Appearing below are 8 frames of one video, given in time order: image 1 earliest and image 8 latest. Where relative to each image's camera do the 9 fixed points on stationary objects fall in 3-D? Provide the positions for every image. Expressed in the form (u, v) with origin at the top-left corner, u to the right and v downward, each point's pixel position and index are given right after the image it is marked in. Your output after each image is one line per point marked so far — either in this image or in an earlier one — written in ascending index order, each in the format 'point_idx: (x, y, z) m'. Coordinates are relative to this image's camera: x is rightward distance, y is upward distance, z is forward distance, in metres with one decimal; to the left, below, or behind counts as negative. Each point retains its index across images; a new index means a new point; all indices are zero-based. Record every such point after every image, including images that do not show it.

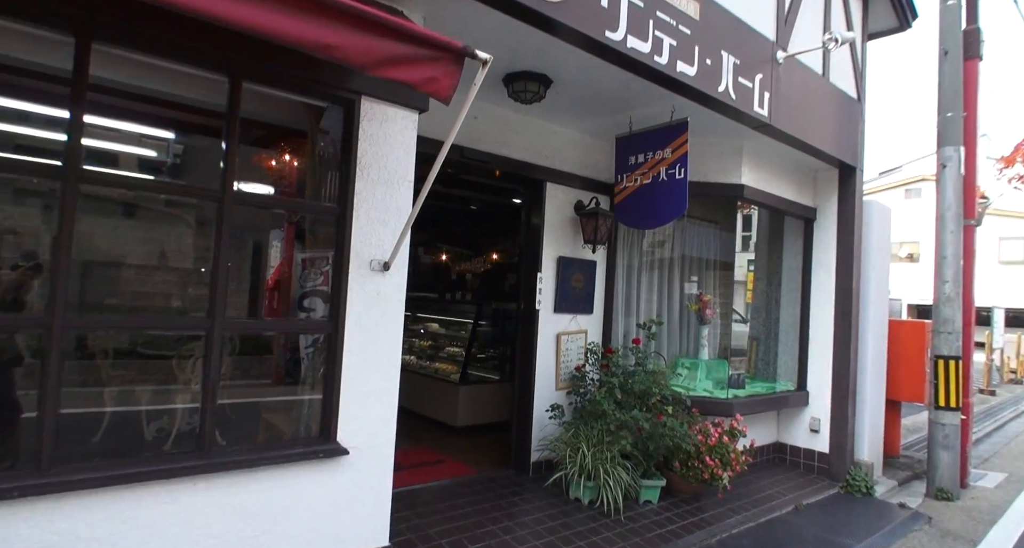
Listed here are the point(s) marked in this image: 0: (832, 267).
0: (+3.1, +0.1, +5.7) m
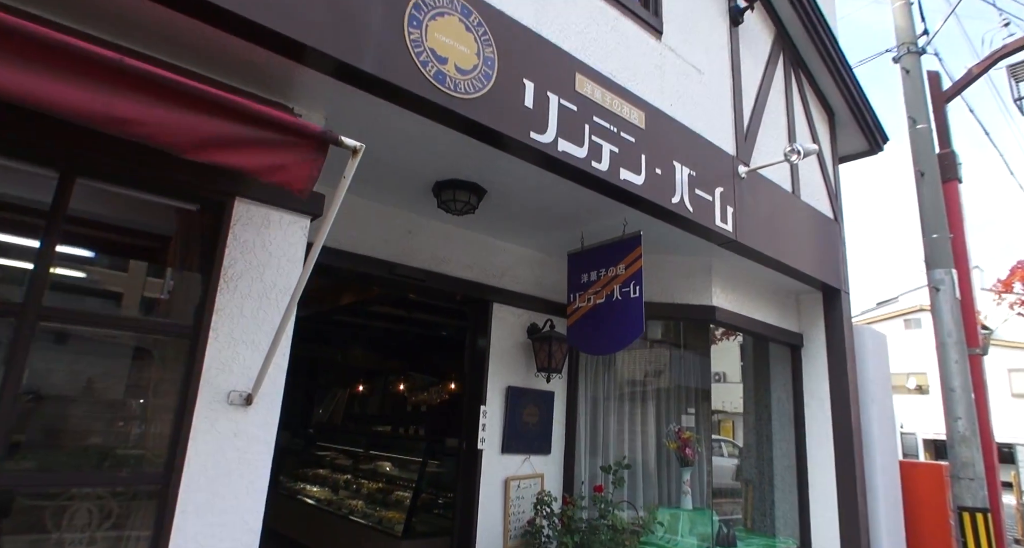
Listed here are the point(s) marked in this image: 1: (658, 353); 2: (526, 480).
0: (+2.7, -1.1, +5.1) m
1: (+1.3, -0.7, +5.1) m
2: (+0.1, -1.5, +4.2) m
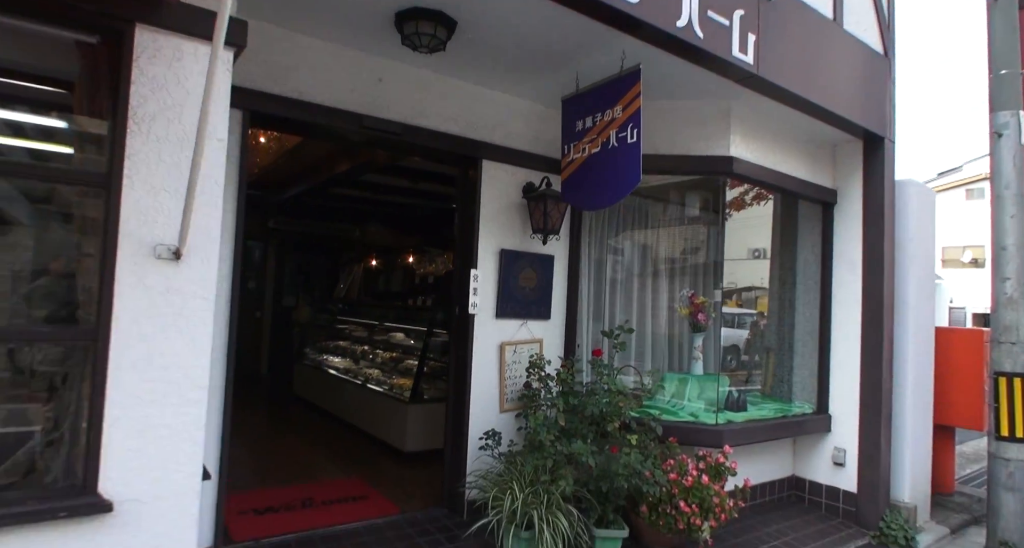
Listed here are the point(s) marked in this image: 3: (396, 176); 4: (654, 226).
0: (+2.7, +0.1, +4.6) m
1: (+1.3, +0.4, +4.7) m
2: (+0.1, -0.5, +4.1) m
3: (-1.1, +1.0, +5.7) m
4: (+1.2, +0.4, +4.7) m
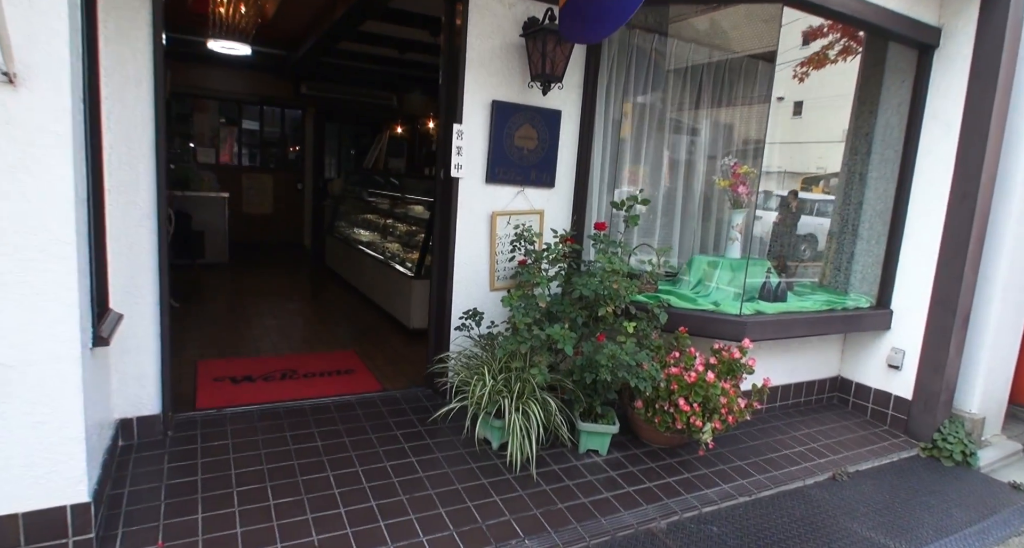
0: (+2.7, +0.9, +3.7) m
1: (+1.3, +1.3, +3.8) m
2: (+0.1, +0.3, +3.5) m
3: (-0.9, +2.1, +5.0) m
4: (+1.2, +1.3, +3.9) m
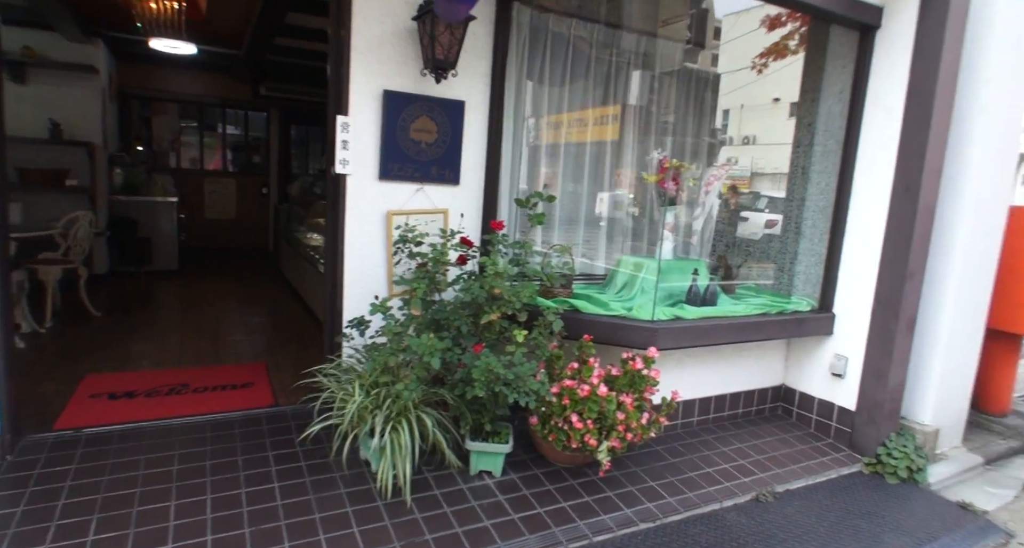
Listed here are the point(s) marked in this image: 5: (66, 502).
0: (+2.2, +0.9, +3.4) m
1: (+0.8, +1.3, +3.5) m
2: (-0.5, +0.3, +3.3) m
3: (-1.5, +2.1, +4.8) m
4: (+0.7, +1.3, +3.6) m
5: (-1.8, -0.9, +2.4) m
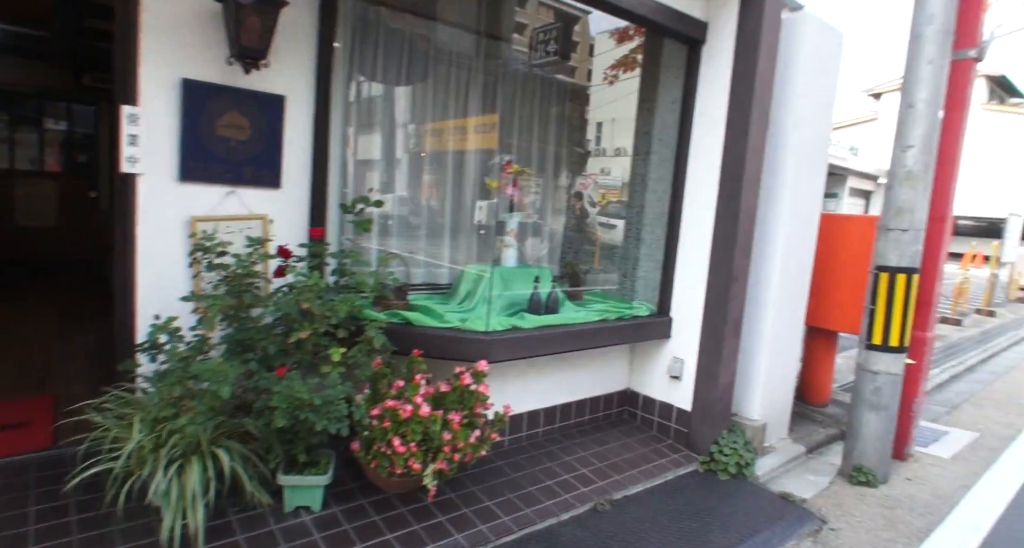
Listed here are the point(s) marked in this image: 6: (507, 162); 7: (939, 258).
0: (+1.2, +0.9, +3.5) m
1: (-0.2, +1.2, +3.4) m
2: (-1.4, +0.3, +2.9) m
3: (-2.6, +2.0, +4.2) m
4: (-0.3, +1.2, +3.5) m
5: (-2.4, -1.0, +1.8) m
6: (-0.1, +0.7, +3.5) m
7: (+2.7, +0.1, +3.7) m
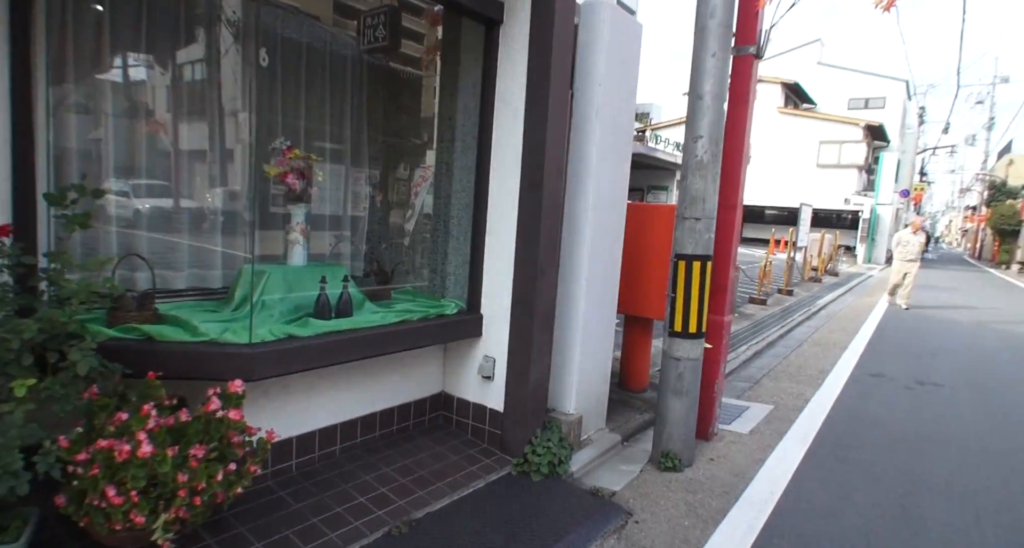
0: (+0.1, +1.0, +3.4) m
1: (-1.3, +1.2, +2.9) m
2: (-2.3, +0.2, +2.2) m
3: (-3.9, +1.9, +3.1) m
4: (-1.4, +1.2, +2.9) m
5: (-3.0, -1.1, +0.8) m
6: (-1.2, +0.7, +3.0) m
7: (+1.5, +0.2, +3.9) m
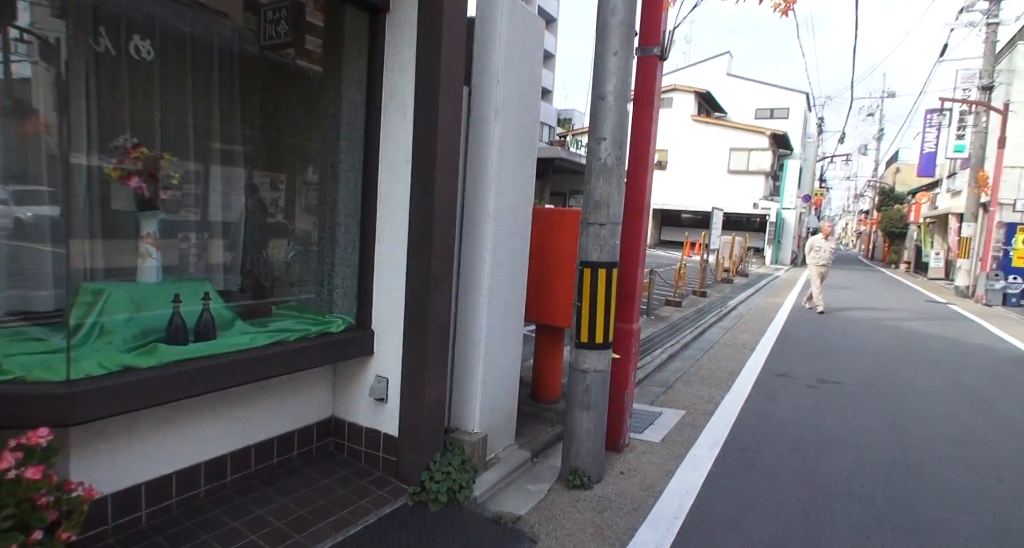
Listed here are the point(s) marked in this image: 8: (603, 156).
0: (-0.5, +0.9, +3.1) m
1: (-1.8, +1.1, +2.5) m
2: (-2.7, +0.1, +1.6) m
3: (-4.4, +1.8, +2.4) m
4: (-2.0, +1.1, +2.5) m
5: (-3.3, -1.2, +0.2) m
6: (-1.7, +0.6, +2.6) m
7: (+0.8, +0.1, +3.8) m
8: (+0.5, +0.7, +3.3) m
